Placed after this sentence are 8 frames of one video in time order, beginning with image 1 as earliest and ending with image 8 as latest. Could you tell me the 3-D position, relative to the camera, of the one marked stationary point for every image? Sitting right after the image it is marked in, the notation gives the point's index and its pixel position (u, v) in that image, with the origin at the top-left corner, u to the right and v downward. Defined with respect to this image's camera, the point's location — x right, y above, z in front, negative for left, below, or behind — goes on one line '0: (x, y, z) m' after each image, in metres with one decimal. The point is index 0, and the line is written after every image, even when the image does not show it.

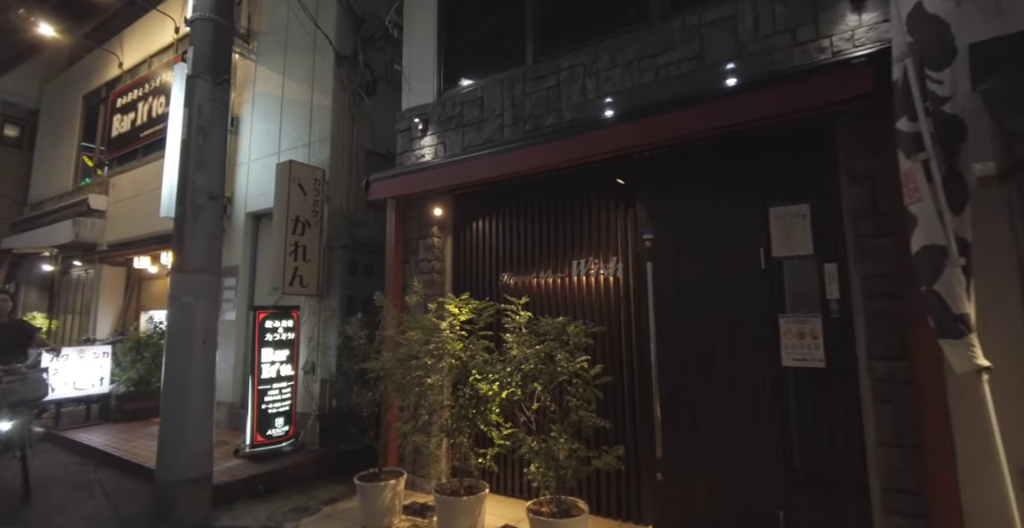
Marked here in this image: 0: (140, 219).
0: (-8.5, +1.0, +10.7) m
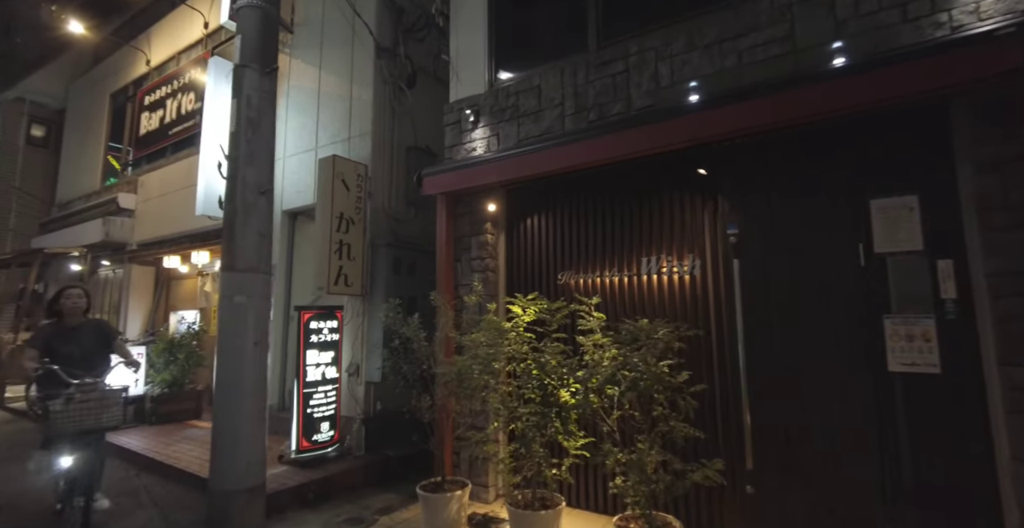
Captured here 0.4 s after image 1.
0: (-7.7, +1.0, +10.5) m
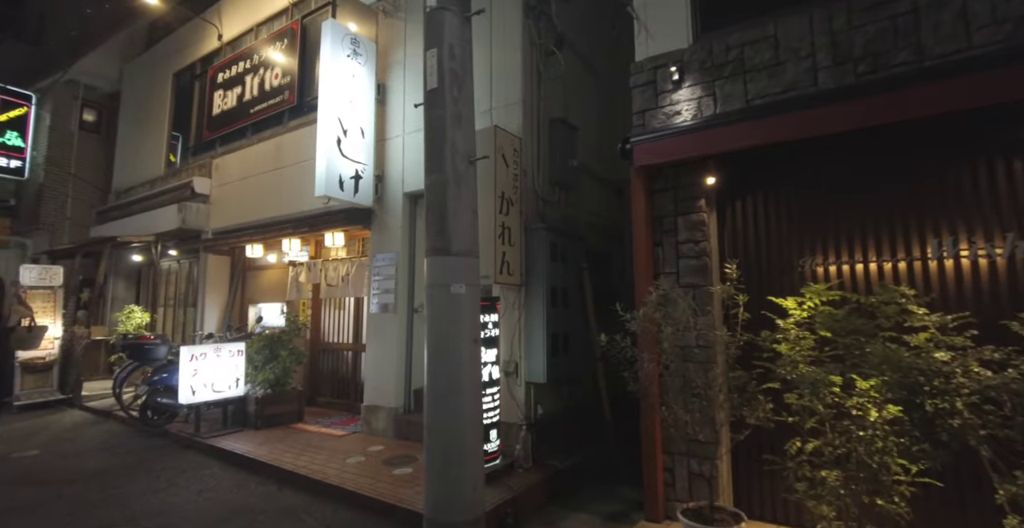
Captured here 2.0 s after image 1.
0: (-5.4, +1.2, +9.8) m
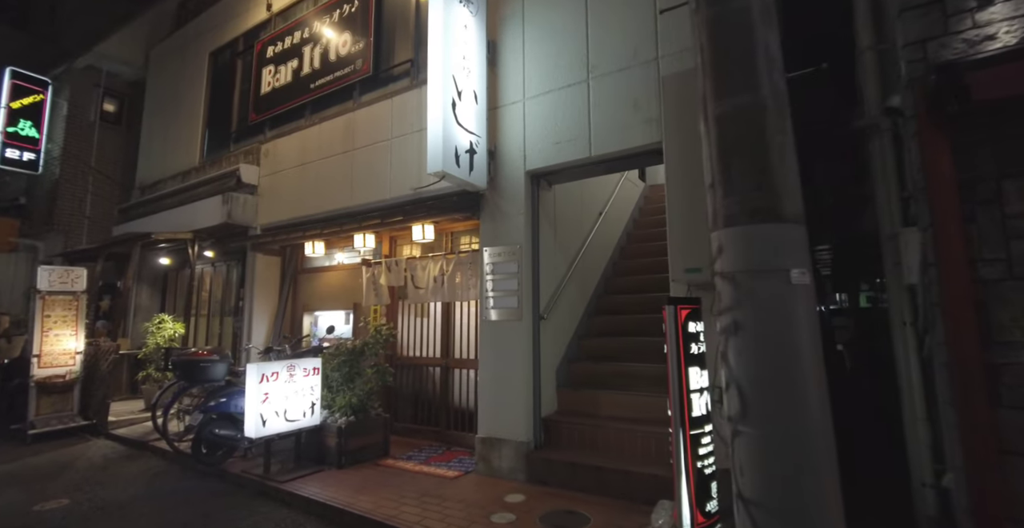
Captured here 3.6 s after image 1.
0: (-3.5, +1.2, +8.3) m
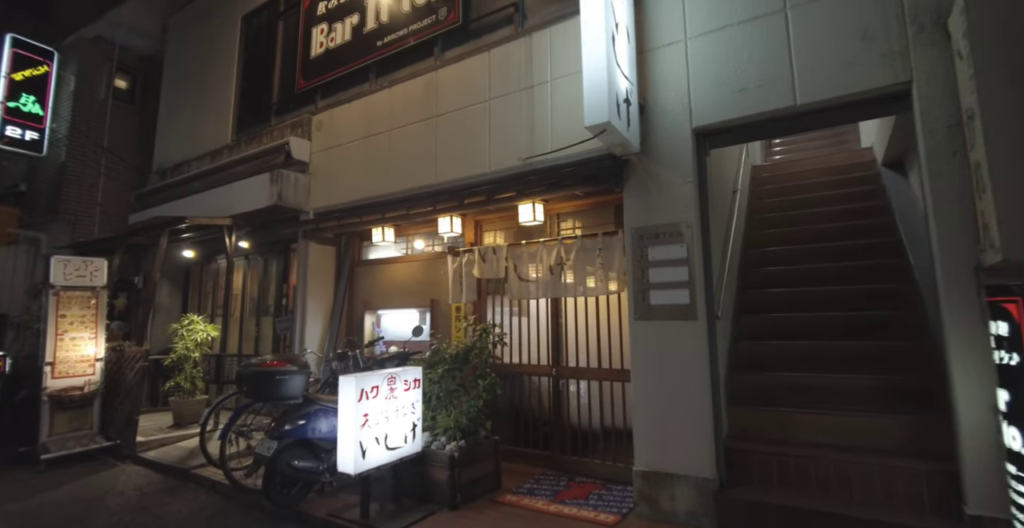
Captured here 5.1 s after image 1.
0: (-1.9, +1.4, +7.0) m
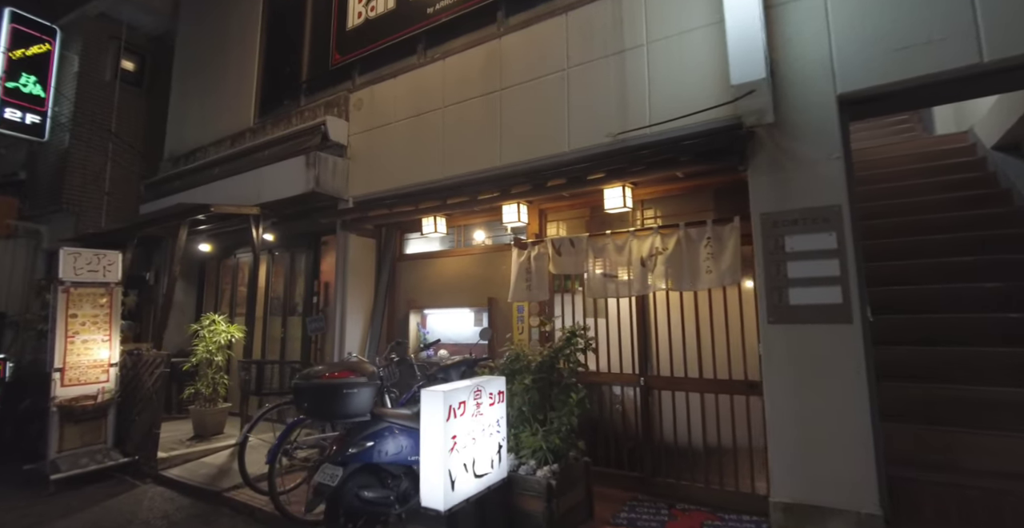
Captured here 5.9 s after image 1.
0: (-1.0, +1.5, +6.2) m
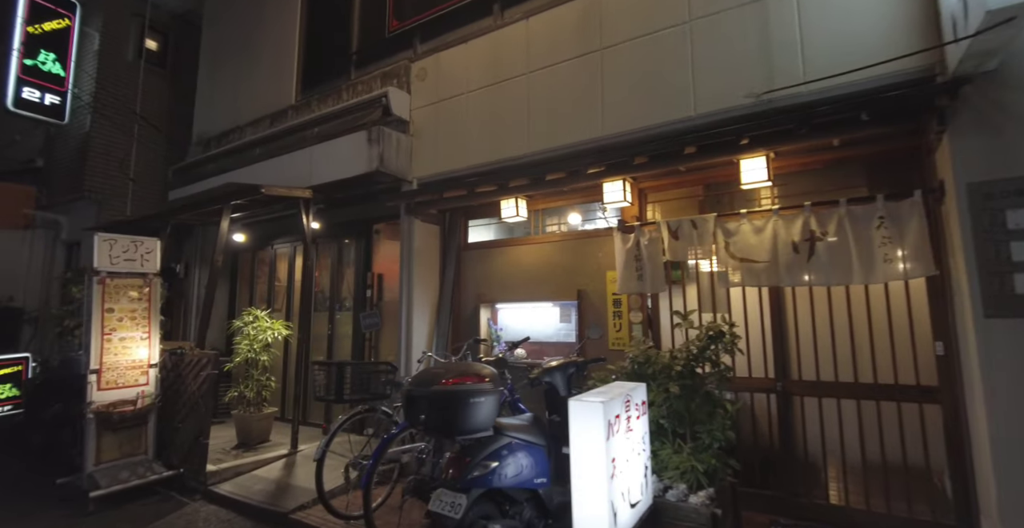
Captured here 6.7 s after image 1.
0: (+0.1, +1.6, +5.4) m
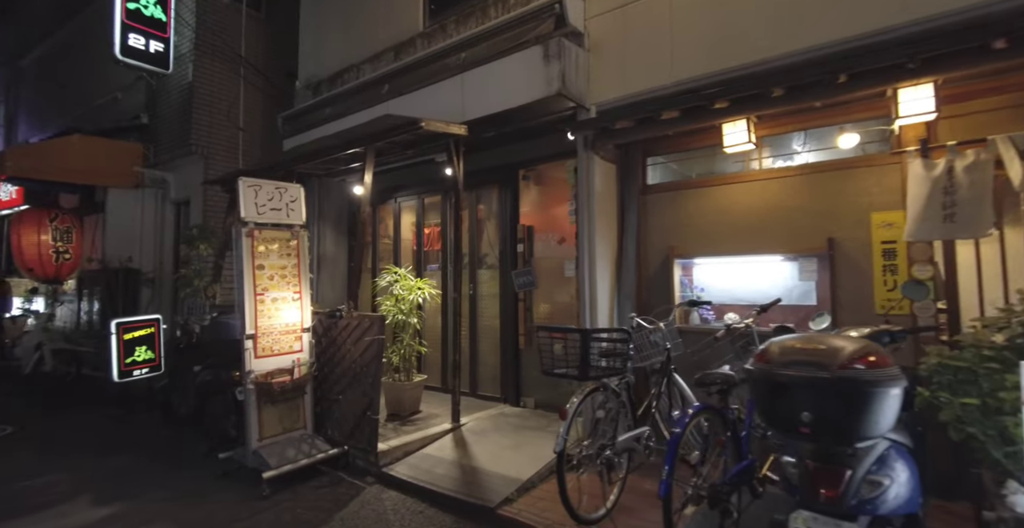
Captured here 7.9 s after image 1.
0: (+2.2, +2.1, +4.1) m
